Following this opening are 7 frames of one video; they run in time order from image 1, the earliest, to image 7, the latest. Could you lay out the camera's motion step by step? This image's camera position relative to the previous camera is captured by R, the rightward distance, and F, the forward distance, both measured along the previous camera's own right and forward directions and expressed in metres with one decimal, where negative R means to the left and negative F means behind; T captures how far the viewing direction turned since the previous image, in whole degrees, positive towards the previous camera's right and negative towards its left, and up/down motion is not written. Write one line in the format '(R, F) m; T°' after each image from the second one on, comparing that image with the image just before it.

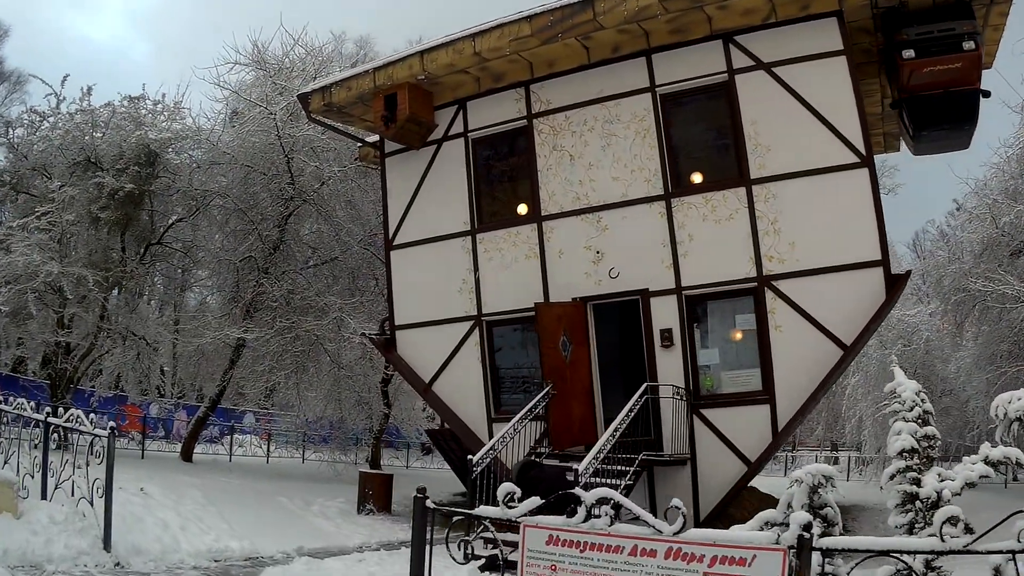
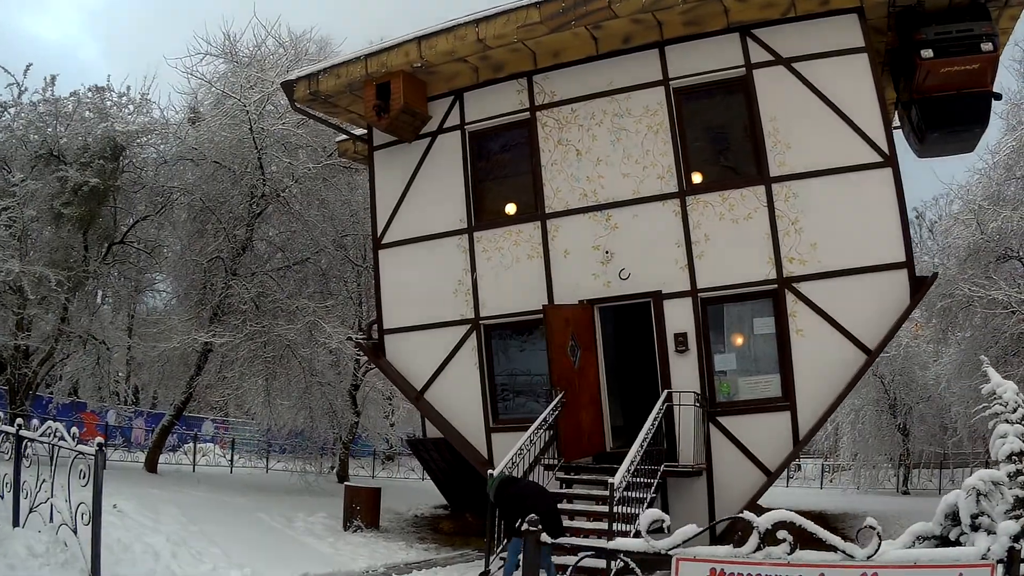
(-0.5, +0.7) m; +2°
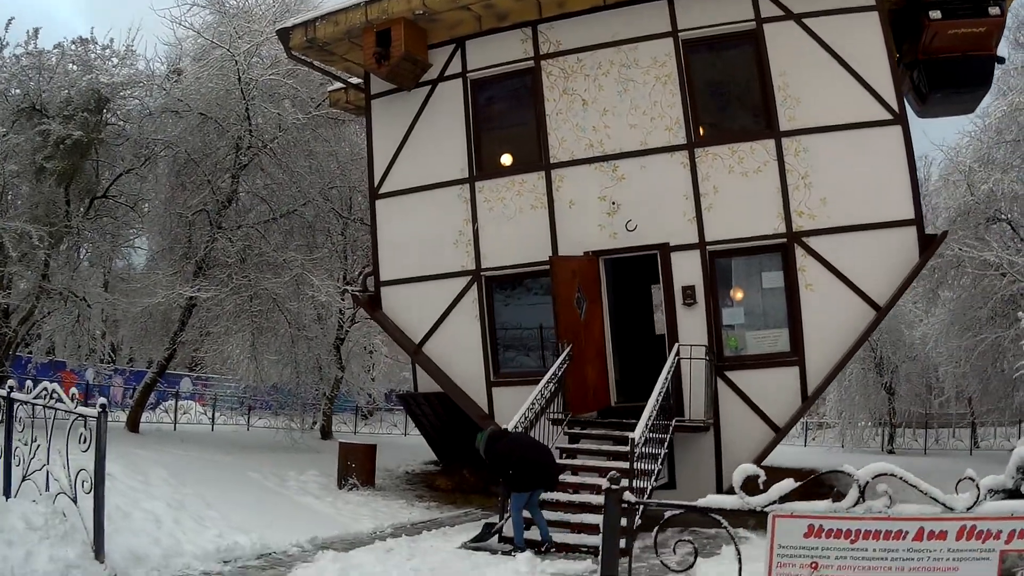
(-0.2, +0.3) m; +1°
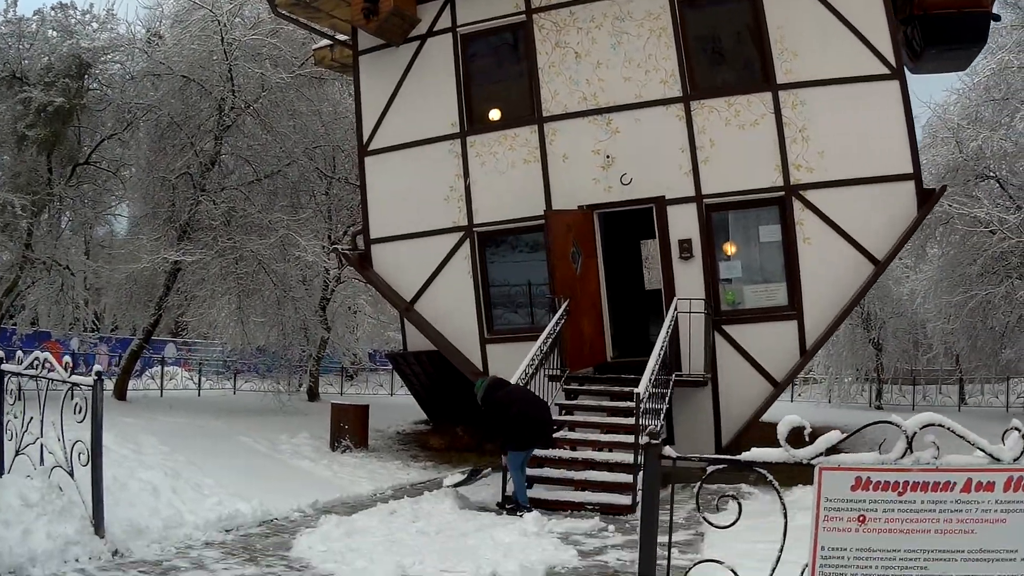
(-0.1, +0.1) m; +1°
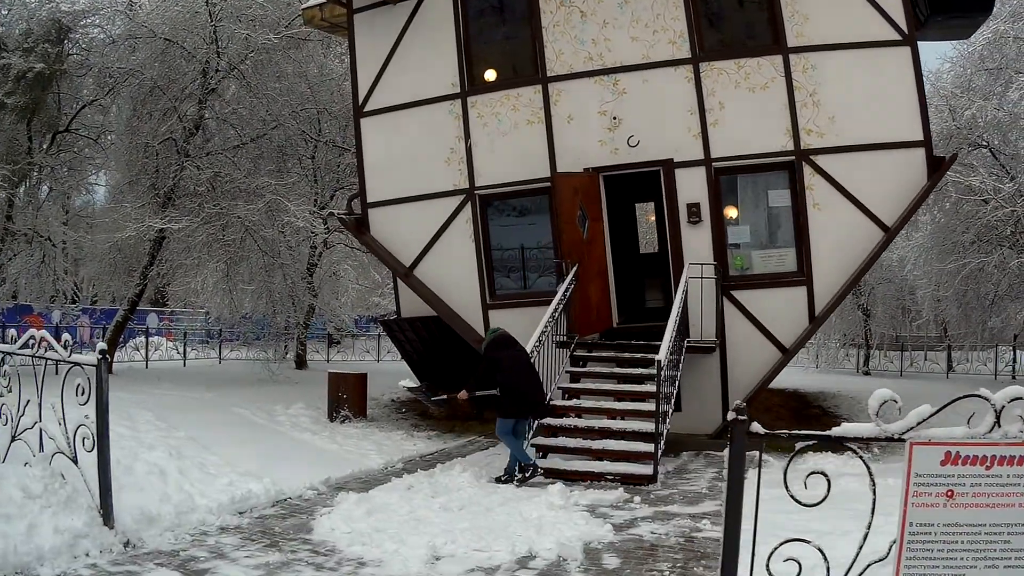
(-0.2, +0.3) m; +1°
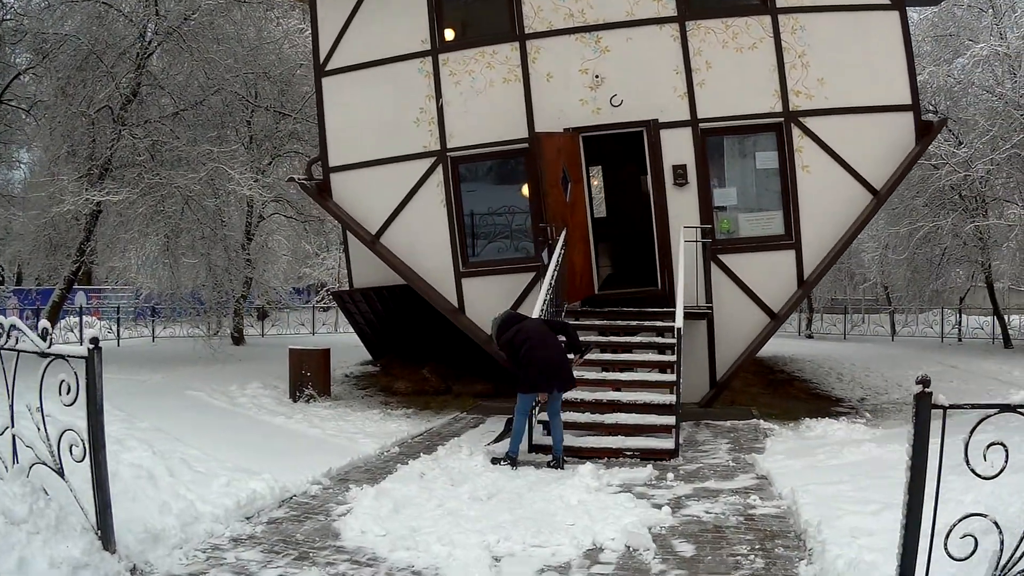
(-0.5, +0.5) m; +4°
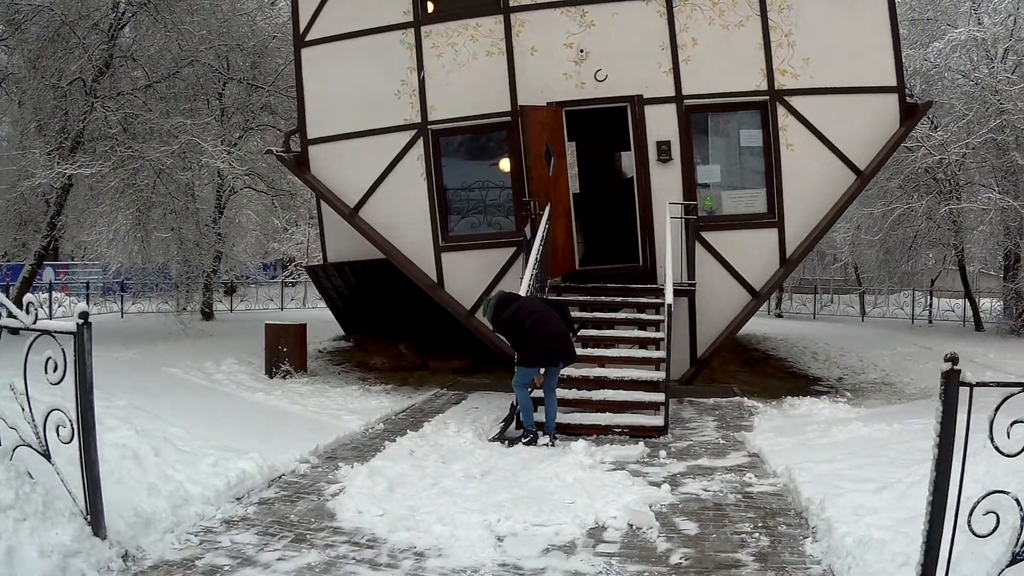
(-0.1, +0.1) m; +2°
